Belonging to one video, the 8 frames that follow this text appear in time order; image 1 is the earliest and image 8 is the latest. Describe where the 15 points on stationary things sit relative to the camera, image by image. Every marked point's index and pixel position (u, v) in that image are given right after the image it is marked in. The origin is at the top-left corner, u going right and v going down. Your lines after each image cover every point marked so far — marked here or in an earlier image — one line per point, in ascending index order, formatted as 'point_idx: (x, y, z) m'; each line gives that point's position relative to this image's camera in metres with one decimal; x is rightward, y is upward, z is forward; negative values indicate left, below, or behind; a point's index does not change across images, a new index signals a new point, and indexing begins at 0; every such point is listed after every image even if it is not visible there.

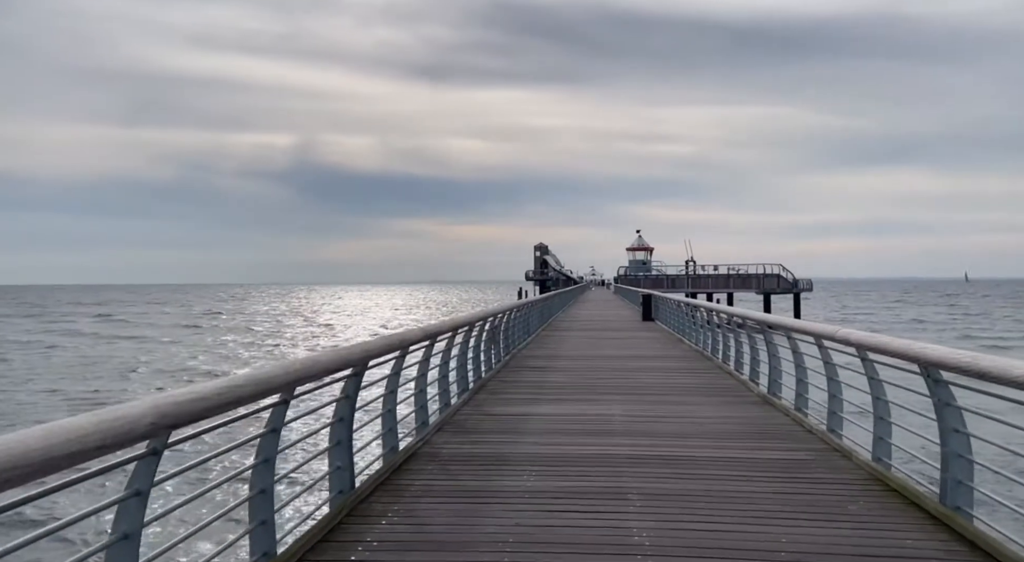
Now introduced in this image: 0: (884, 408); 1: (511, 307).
0: (+3.0, -1.0, +4.8) m
1: (0.0, -0.6, +12.6) m
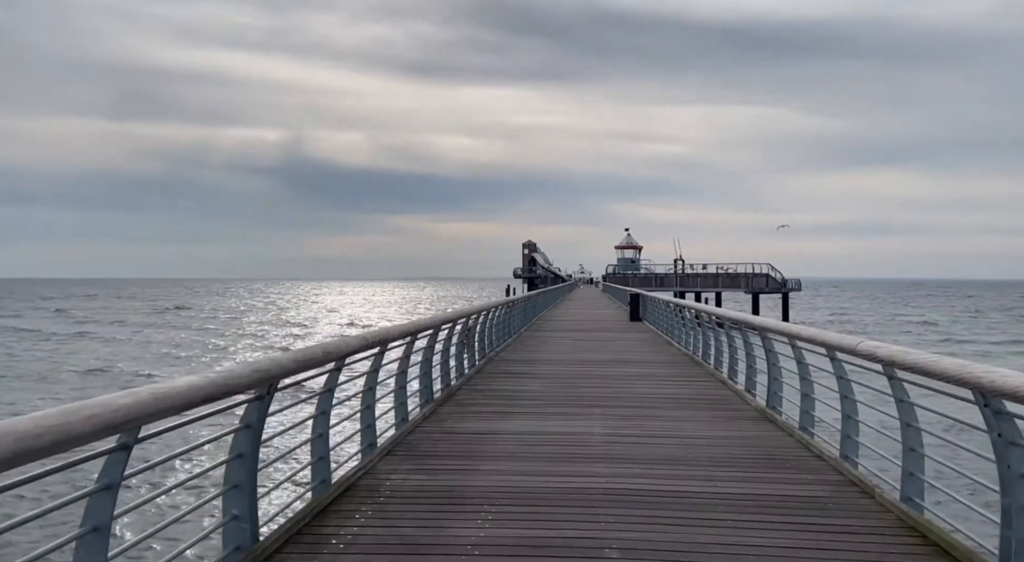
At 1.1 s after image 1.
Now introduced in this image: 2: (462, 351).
0: (+2.7, -1.0, +3.9) m
1: (-0.5, -0.5, +11.8) m
2: (-0.8, -1.1, +9.5) m
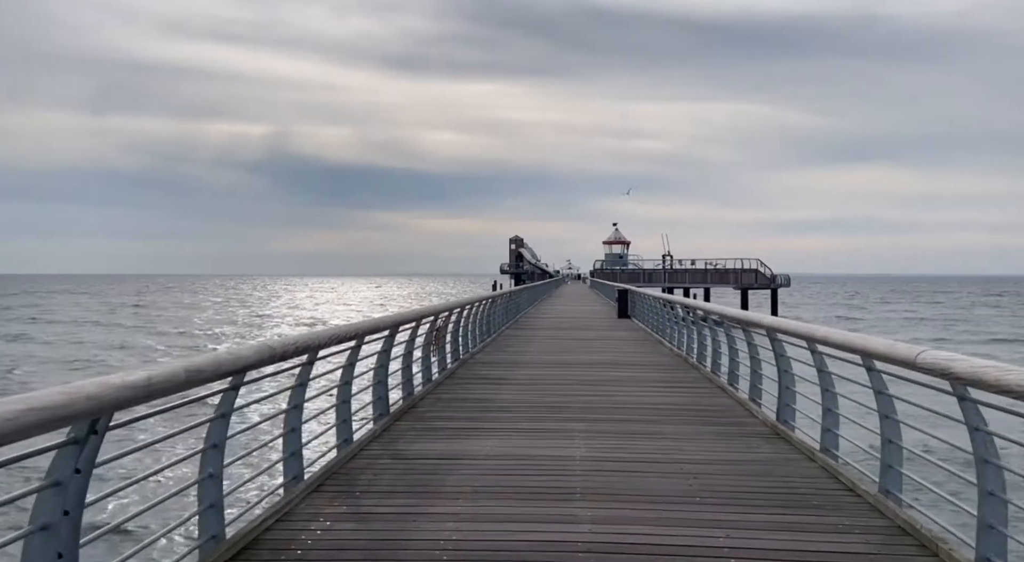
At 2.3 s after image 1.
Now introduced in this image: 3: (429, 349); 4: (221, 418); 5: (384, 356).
0: (+2.4, -1.0, +3.0) m
1: (-0.9, -0.4, +10.7) m
2: (-1.2, -1.0, +8.5) m
3: (-1.2, -1.0, +8.4) m
4: (-1.5, -0.7, +3.2) m
5: (-1.4, -0.8, +6.3) m
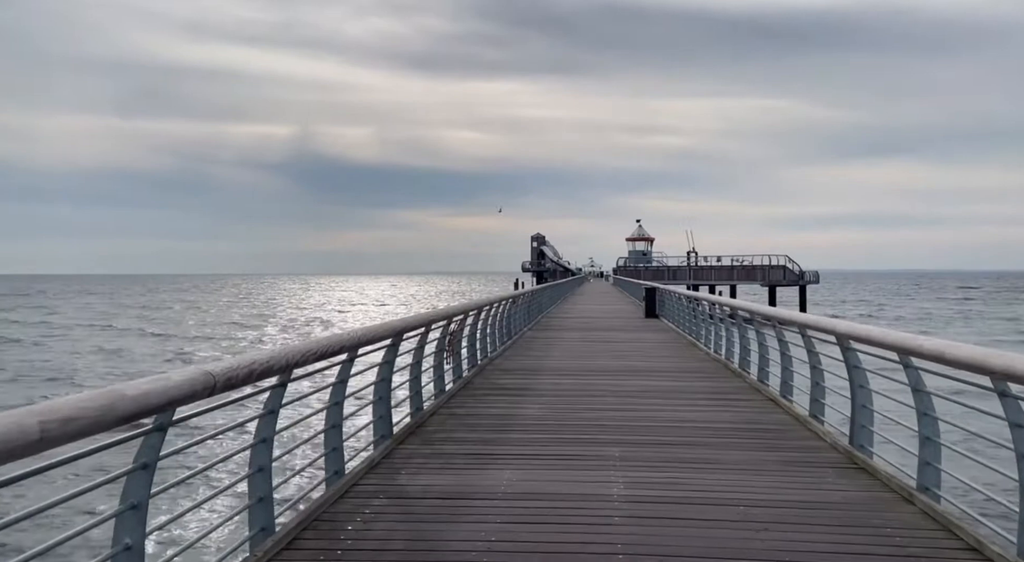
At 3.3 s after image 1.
0: (+2.5, -1.0, +2.0) m
1: (-0.5, -0.4, +9.9) m
2: (-0.9, -1.0, +7.7) m
3: (-0.9, -0.9, +7.5) m
4: (-1.4, -0.7, +2.3) m
5: (-1.2, -0.8, +5.4) m
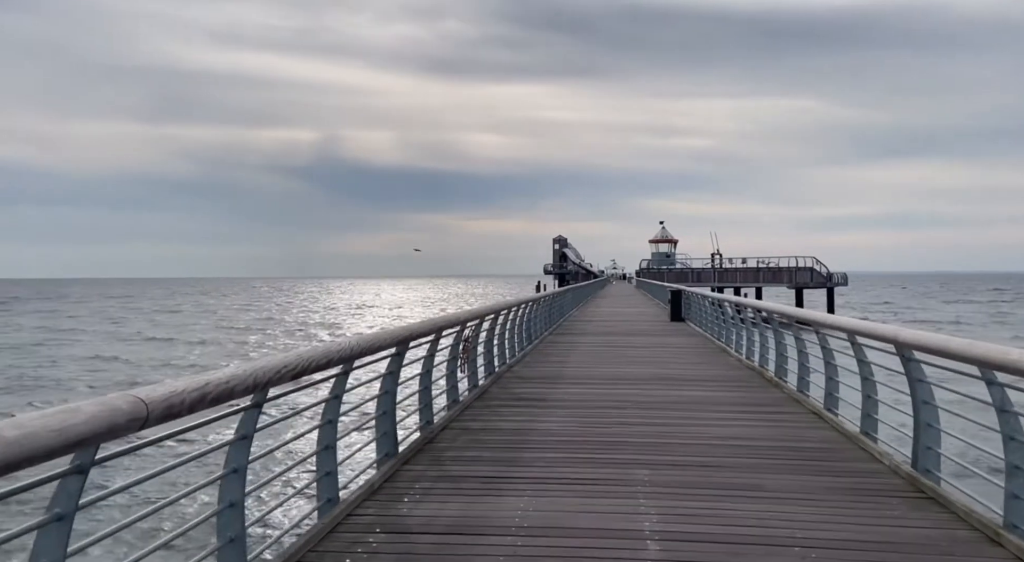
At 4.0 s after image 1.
0: (+2.5, -1.0, +1.4) m
1: (-0.2, -0.4, +9.4) m
2: (-0.7, -1.1, +7.2) m
3: (-0.7, -1.0, +7.1) m
4: (-1.4, -0.8, +1.9) m
5: (-1.0, -0.8, +5.0) m
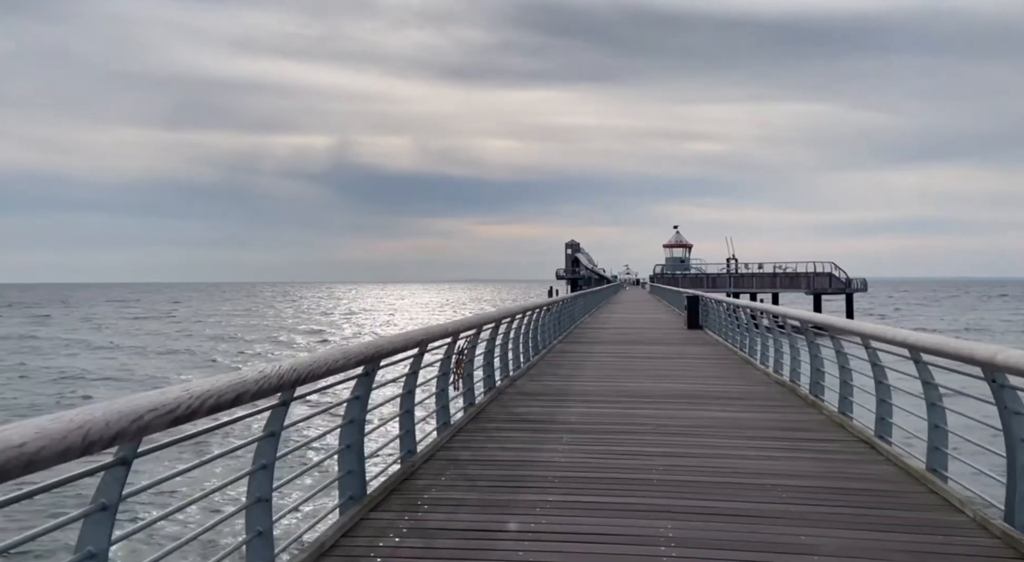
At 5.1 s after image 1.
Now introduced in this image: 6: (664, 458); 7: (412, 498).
0: (+2.4, -1.0, +0.5) m
1: (-0.2, -0.5, +8.5) m
2: (-0.7, -1.1, +6.3) m
3: (-0.7, -1.0, +6.2) m
4: (-1.5, -0.8, +1.0) m
5: (-1.1, -0.9, +4.1) m
6: (+1.3, -1.5, +5.1) m
7: (-0.7, -1.5, +4.3) m
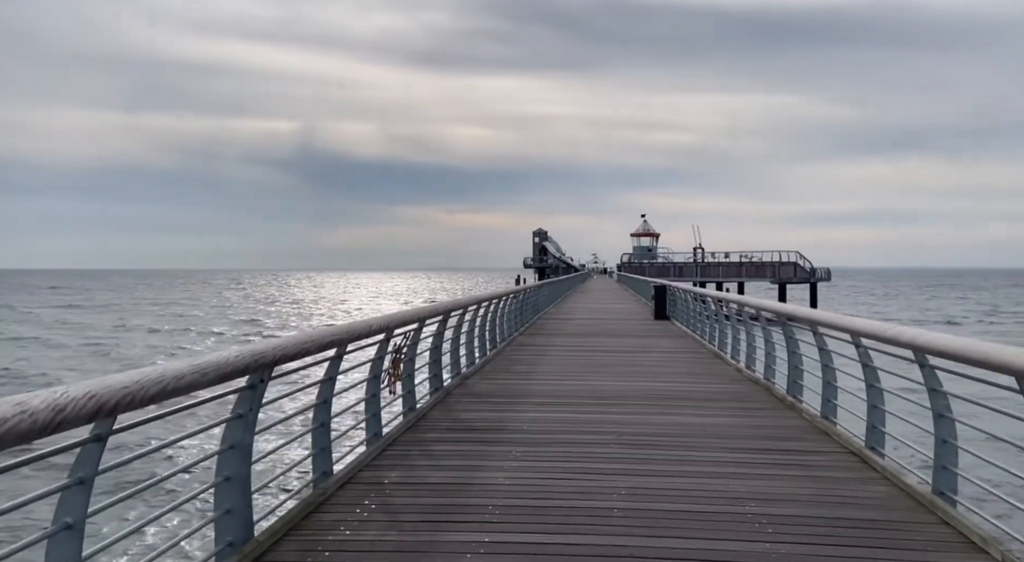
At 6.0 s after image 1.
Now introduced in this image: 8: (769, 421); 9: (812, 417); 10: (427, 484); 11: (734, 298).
0: (+2.2, -1.0, -0.3) m
1: (-0.8, -0.4, +7.6) m
2: (-1.2, -1.0, +5.4) m
3: (-1.2, -0.9, +5.3) m
4: (-1.8, -0.7, +0.1) m
5: (-1.5, -0.8, +3.2) m
6: (+0.9, -1.4, +4.3) m
7: (-1.1, -1.4, +3.4) m
8: (+2.7, -1.4, +5.9) m
9: (+3.0, -1.4, +5.9) m
10: (-0.6, -1.4, +4.4) m
11: (+4.1, -0.4, +10.7) m
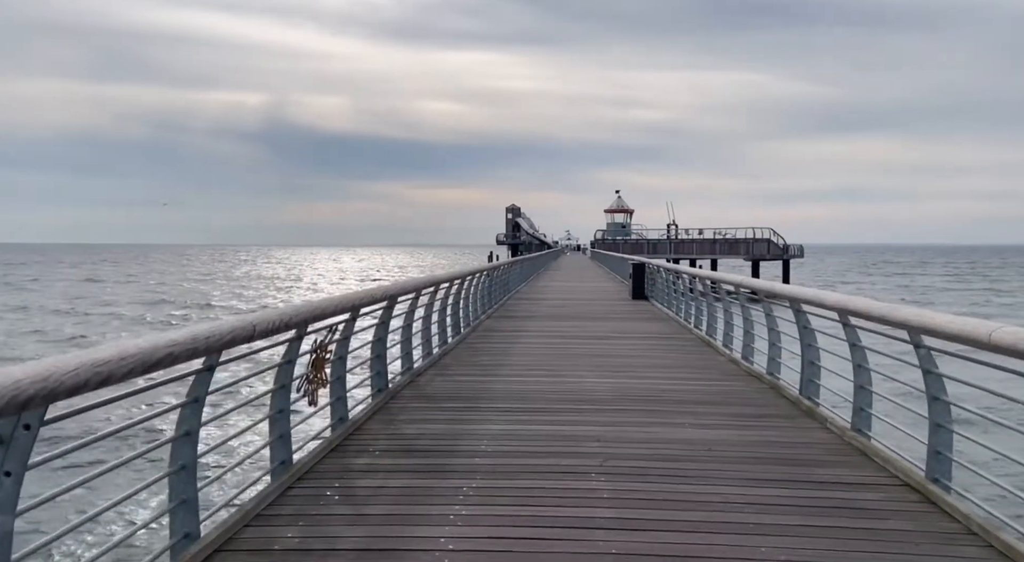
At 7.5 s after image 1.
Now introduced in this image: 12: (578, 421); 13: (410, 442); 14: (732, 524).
0: (+2.1, -1.1, -1.5) m
1: (-1.2, -0.1, +6.2) m
2: (-1.5, -0.8, +4.1) m
3: (-1.5, -0.8, +3.9) m
4: (-1.9, -0.8, -1.3) m
5: (-1.7, -0.7, +1.8) m
6: (+0.6, -1.3, +3.1) m
7: (-1.4, -1.4, +2.1) m
8: (+2.3, -1.2, +4.7) m
9: (+2.6, -1.2, +4.8) m
10: (-0.9, -1.3, +3.1) m
11: (+3.6, 0.0, +9.5) m
12: (+0.6, -1.2, +5.3) m
13: (-0.8, -1.3, +4.6) m
14: (+1.3, -1.3, +3.2) m
